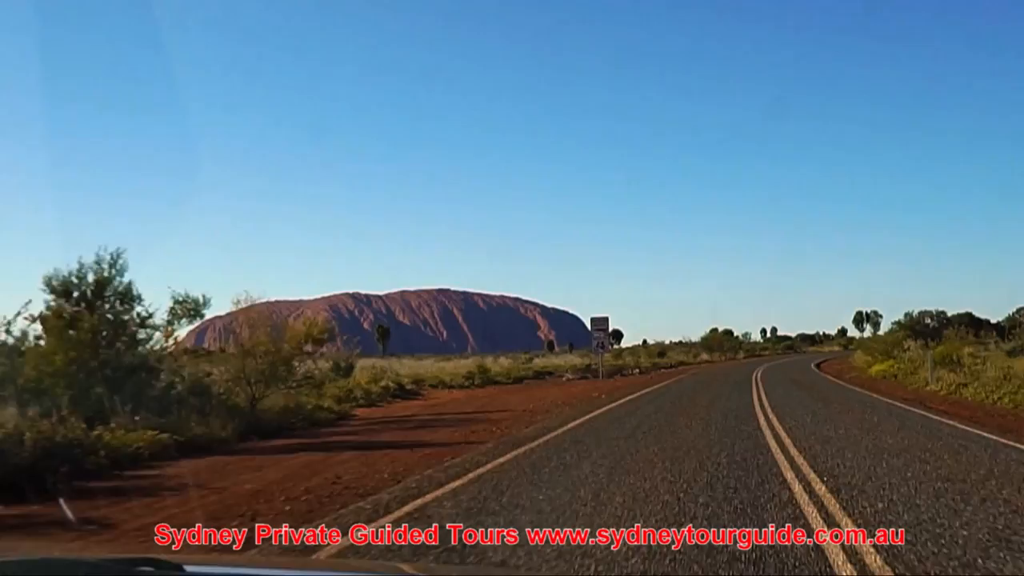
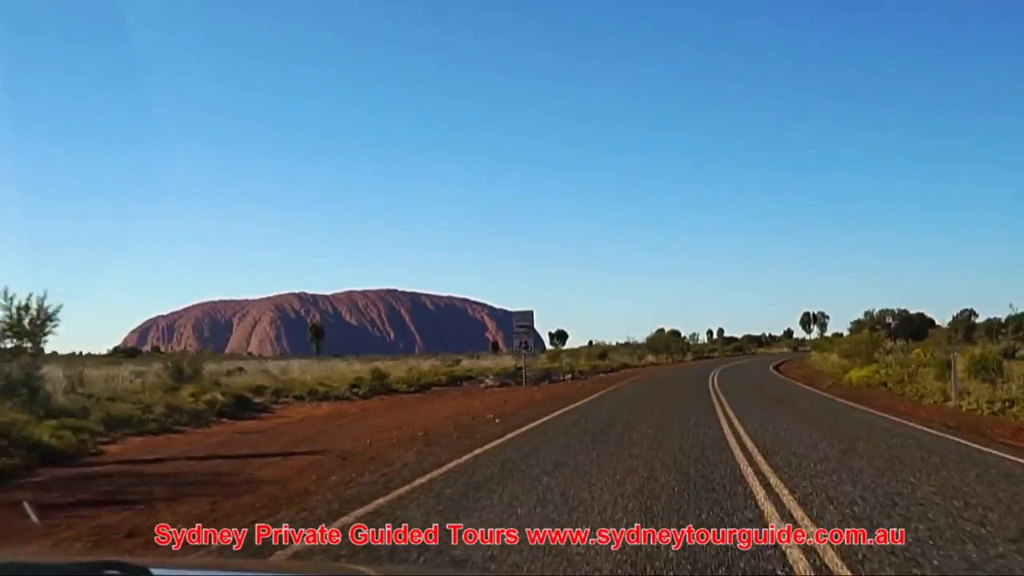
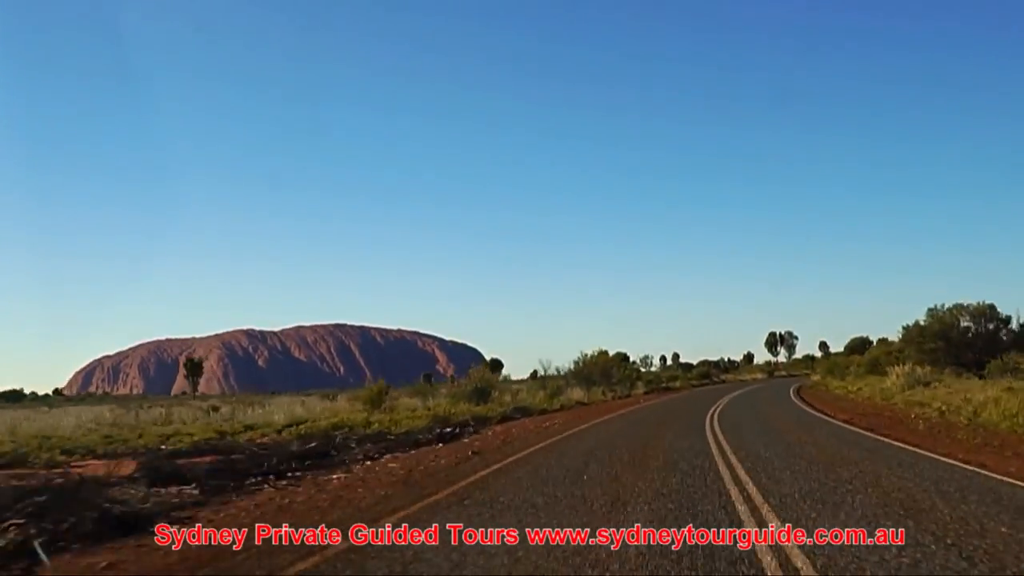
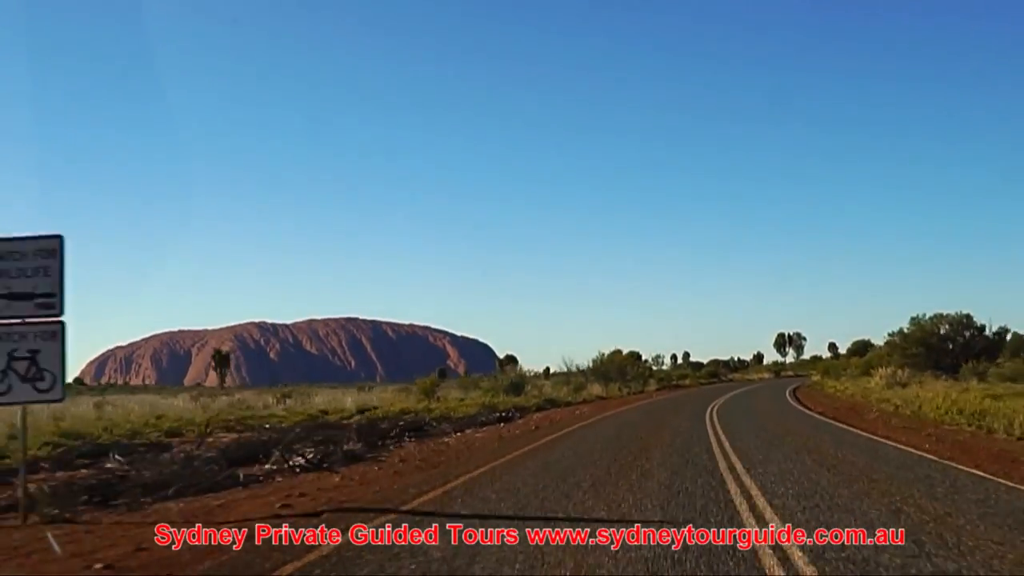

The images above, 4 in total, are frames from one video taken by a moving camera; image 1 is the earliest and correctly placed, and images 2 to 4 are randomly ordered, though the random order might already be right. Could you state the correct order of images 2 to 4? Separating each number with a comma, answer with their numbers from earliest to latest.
2, 4, 3
